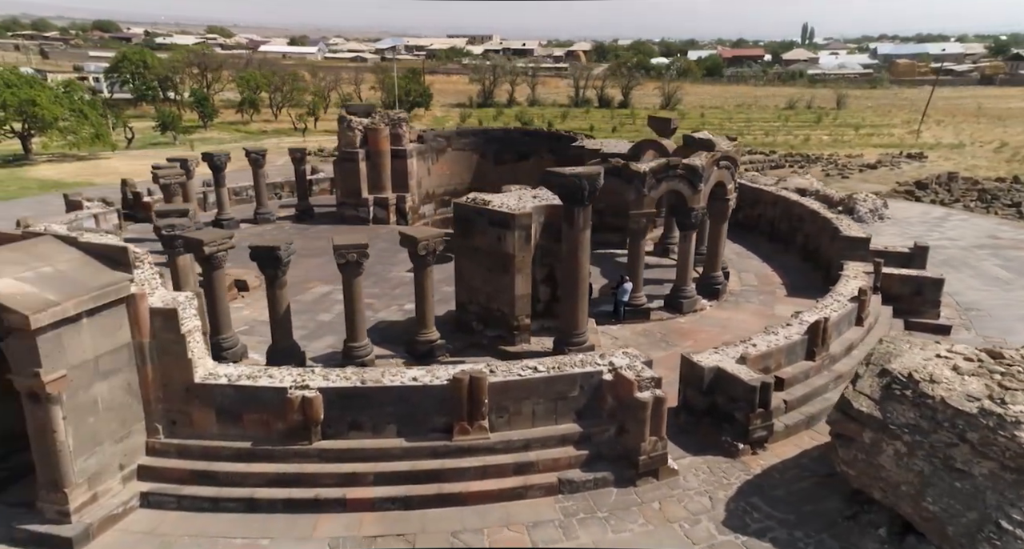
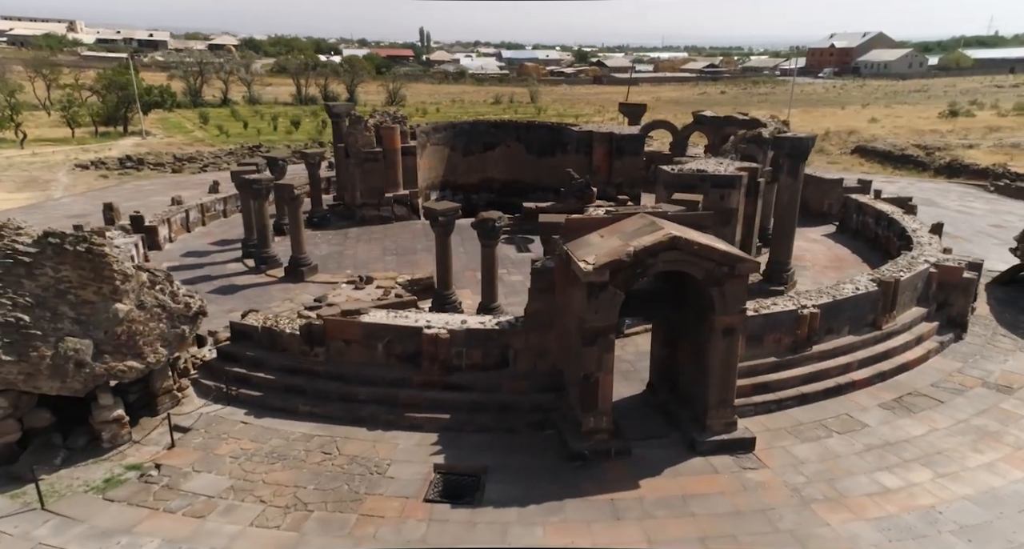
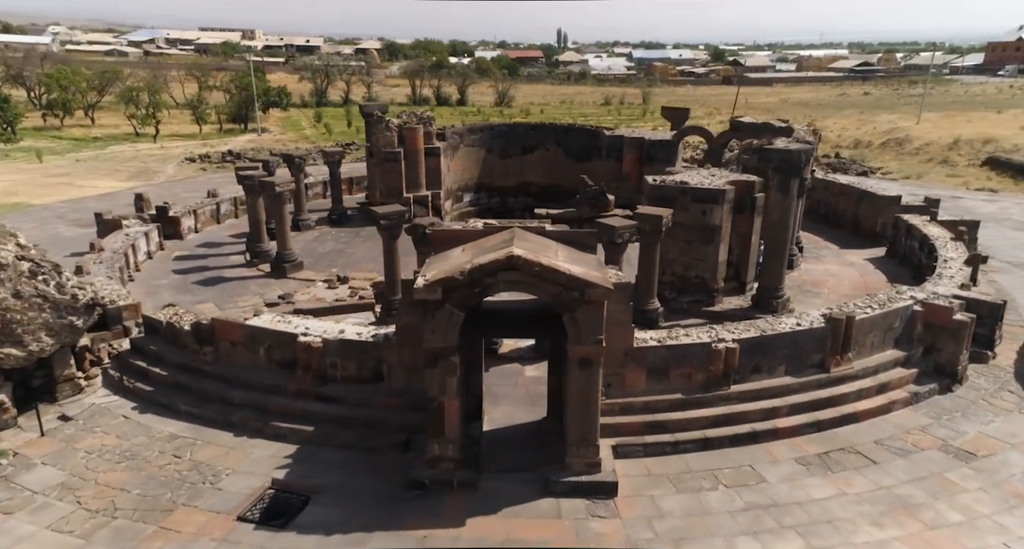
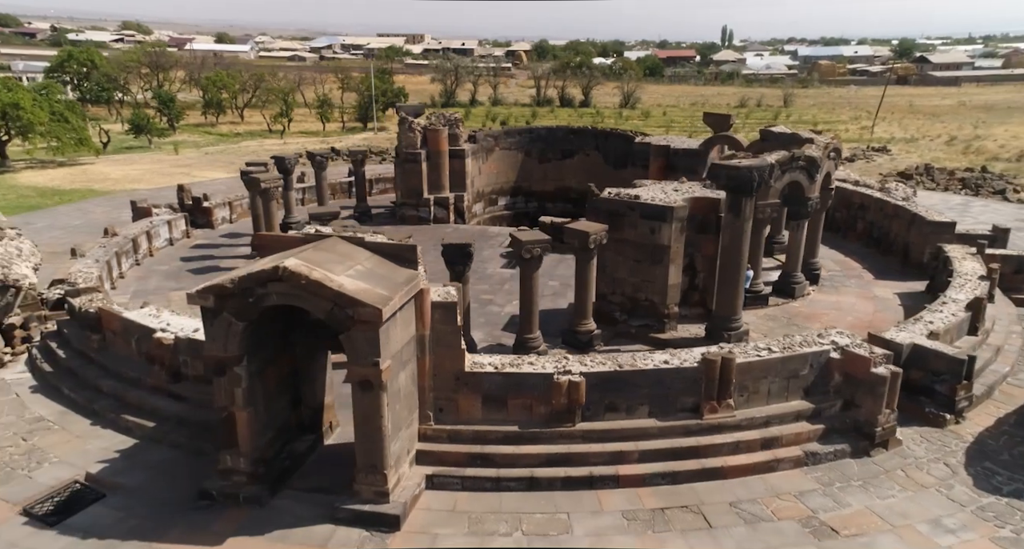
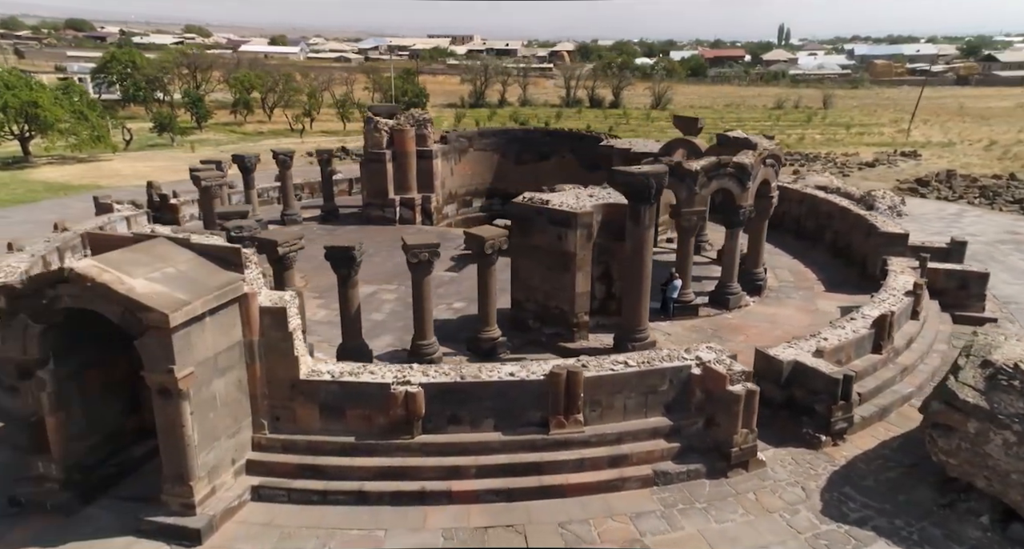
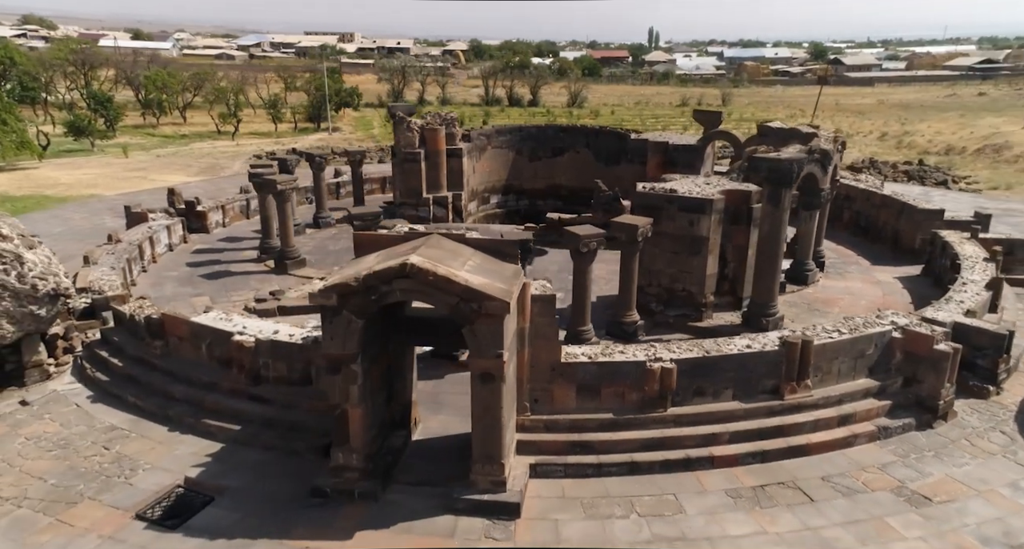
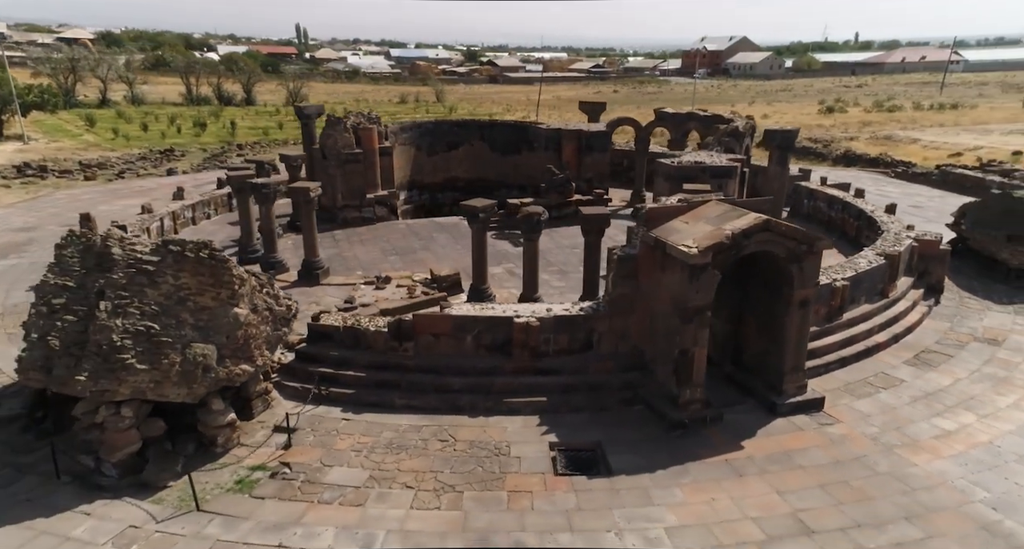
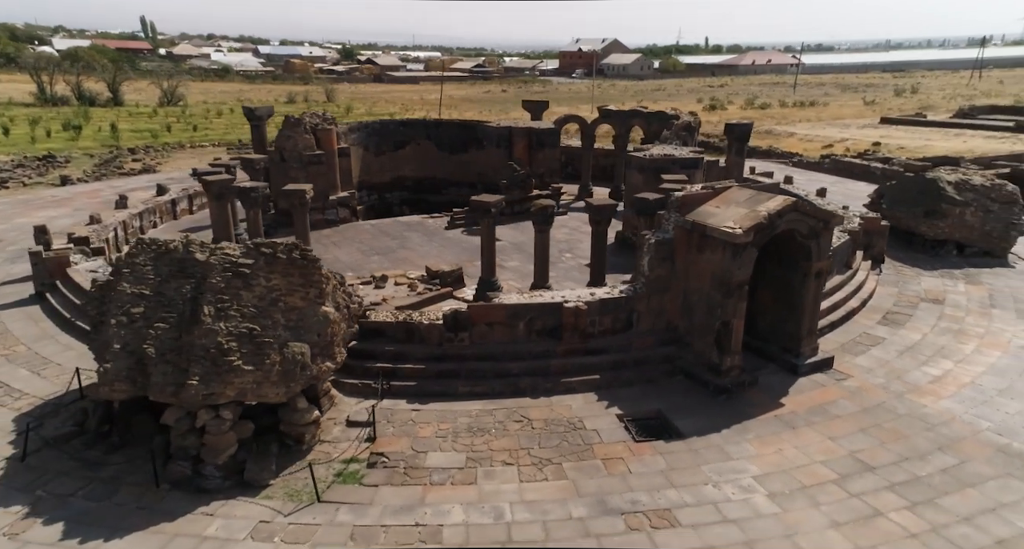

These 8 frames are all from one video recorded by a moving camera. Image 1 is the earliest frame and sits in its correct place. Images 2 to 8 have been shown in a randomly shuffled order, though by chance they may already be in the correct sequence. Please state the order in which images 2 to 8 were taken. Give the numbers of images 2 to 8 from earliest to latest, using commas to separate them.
5, 4, 6, 3, 2, 7, 8
